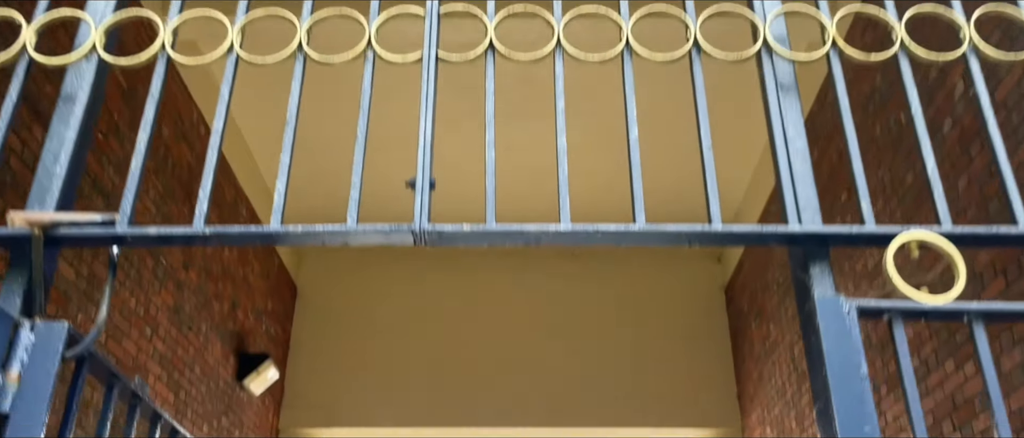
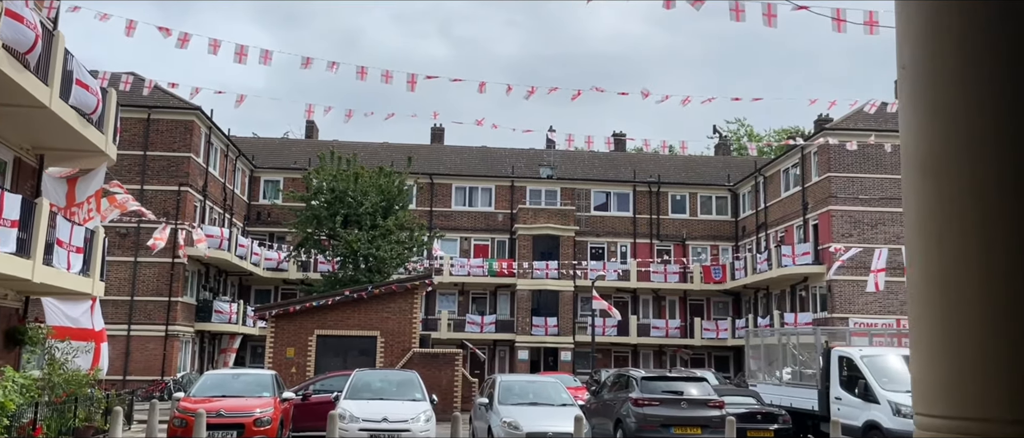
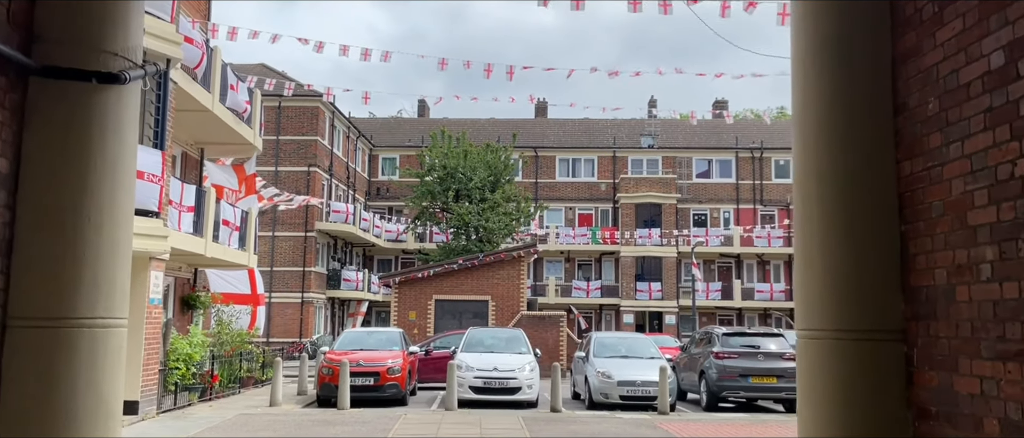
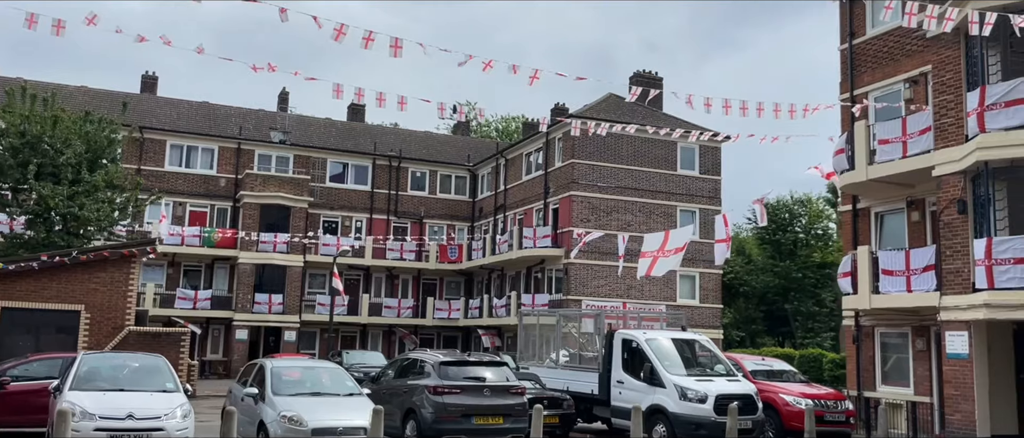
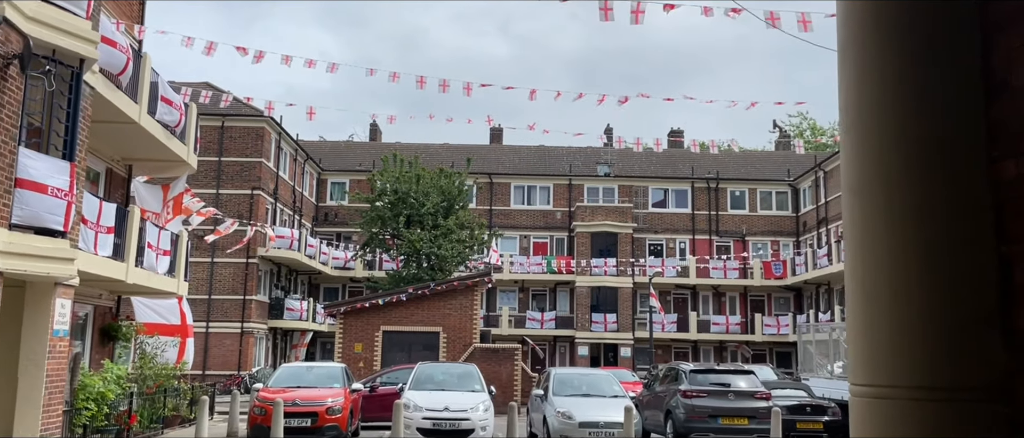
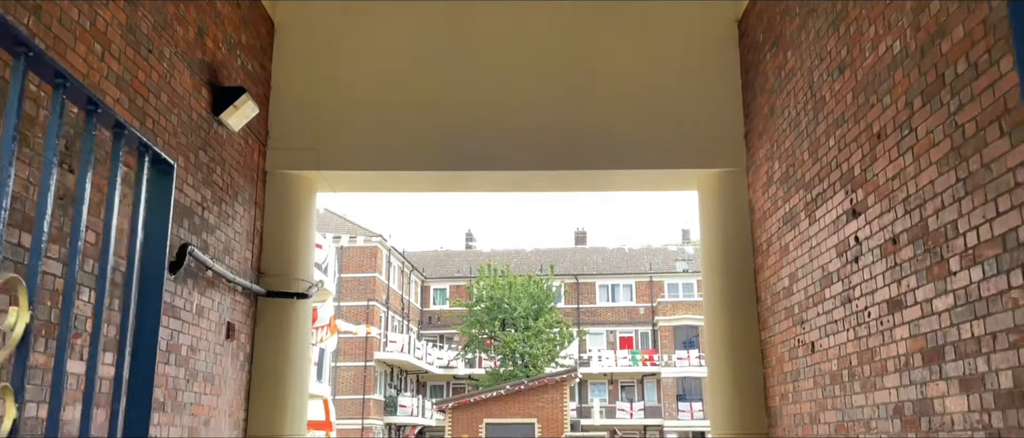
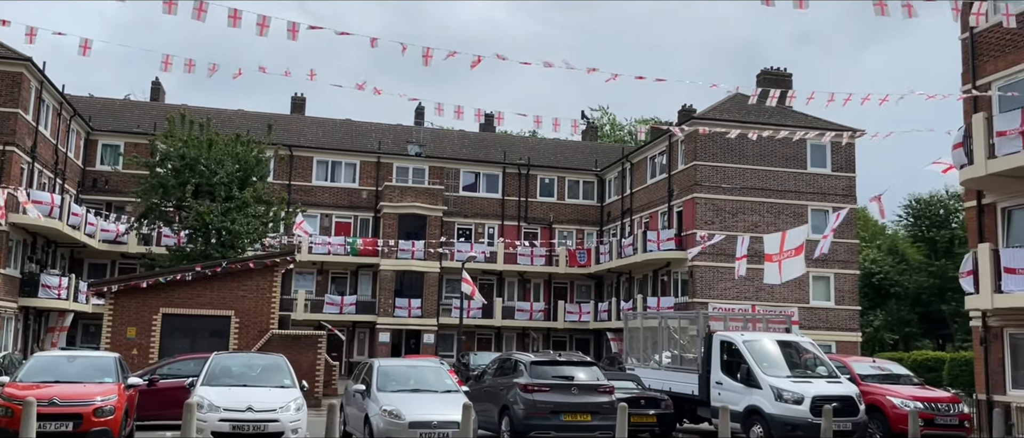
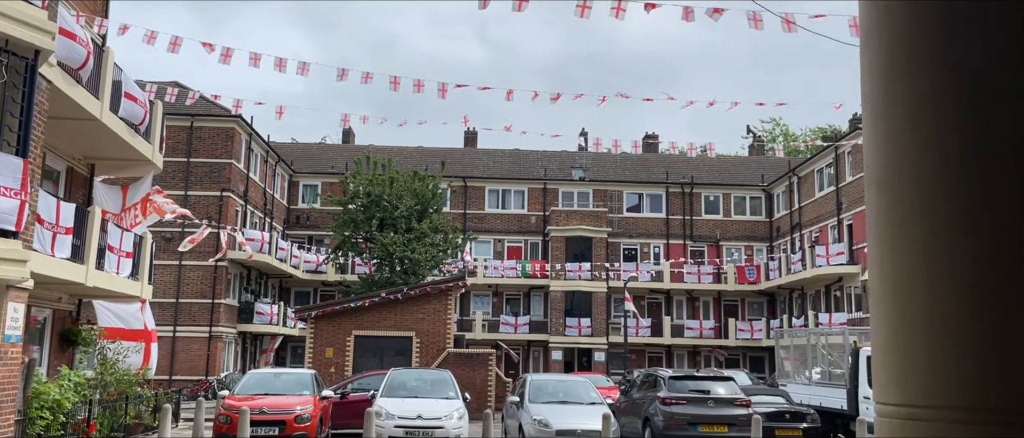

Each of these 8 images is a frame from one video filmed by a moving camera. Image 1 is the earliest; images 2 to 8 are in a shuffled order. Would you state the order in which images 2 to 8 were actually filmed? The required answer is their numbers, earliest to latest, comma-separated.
6, 3, 5, 8, 2, 7, 4
